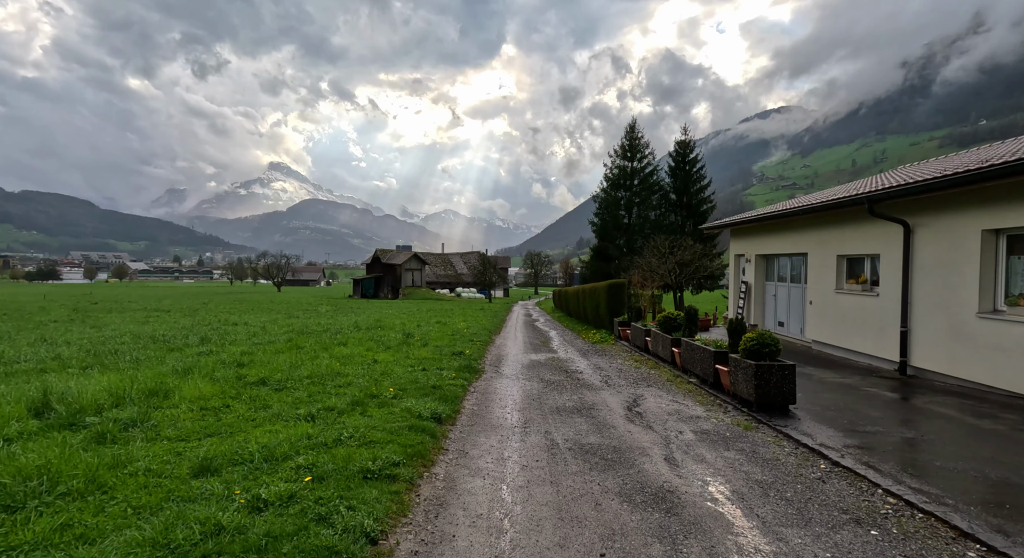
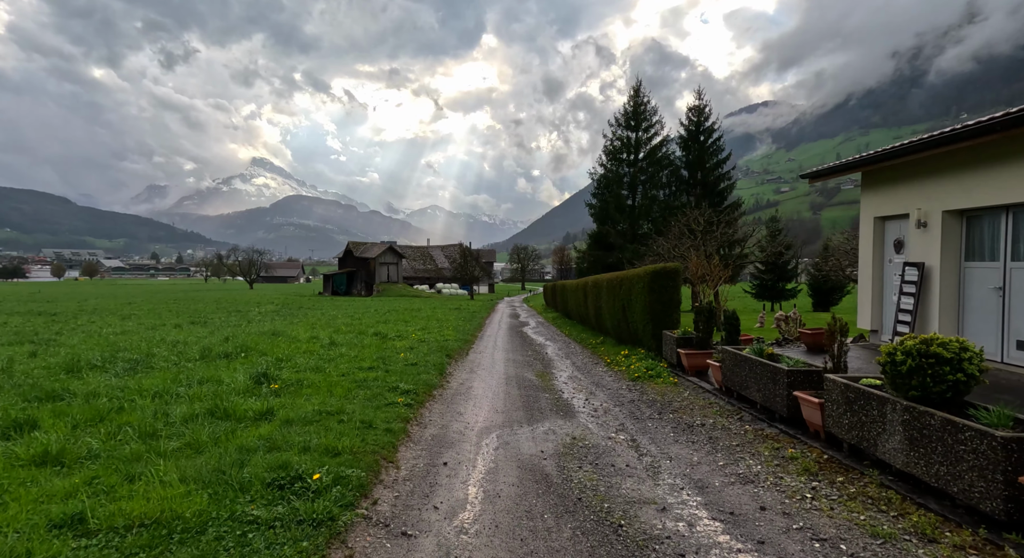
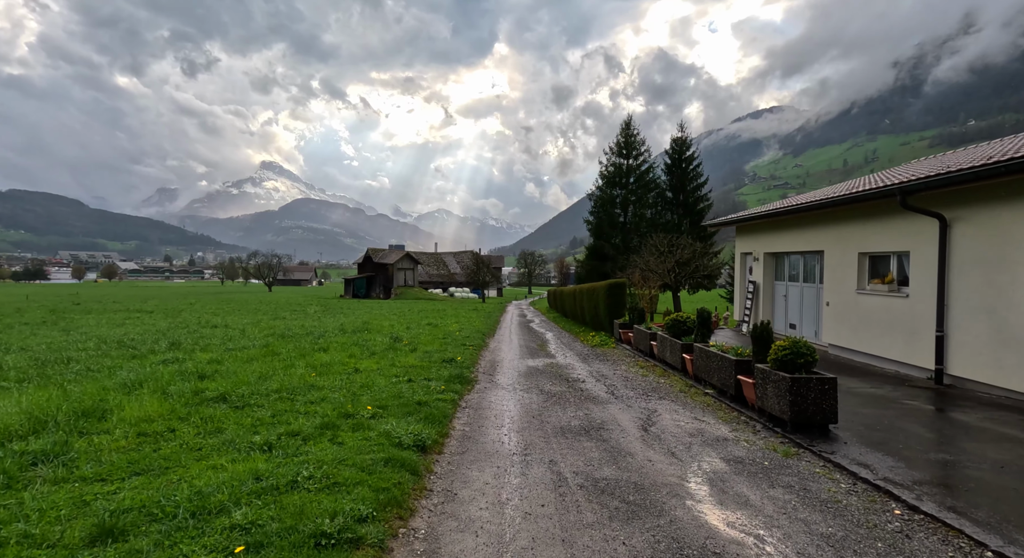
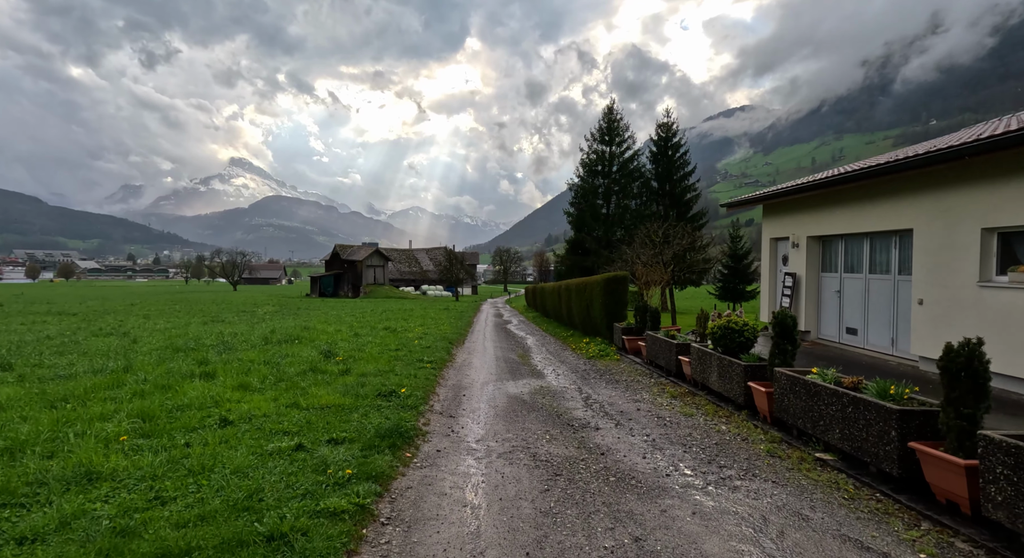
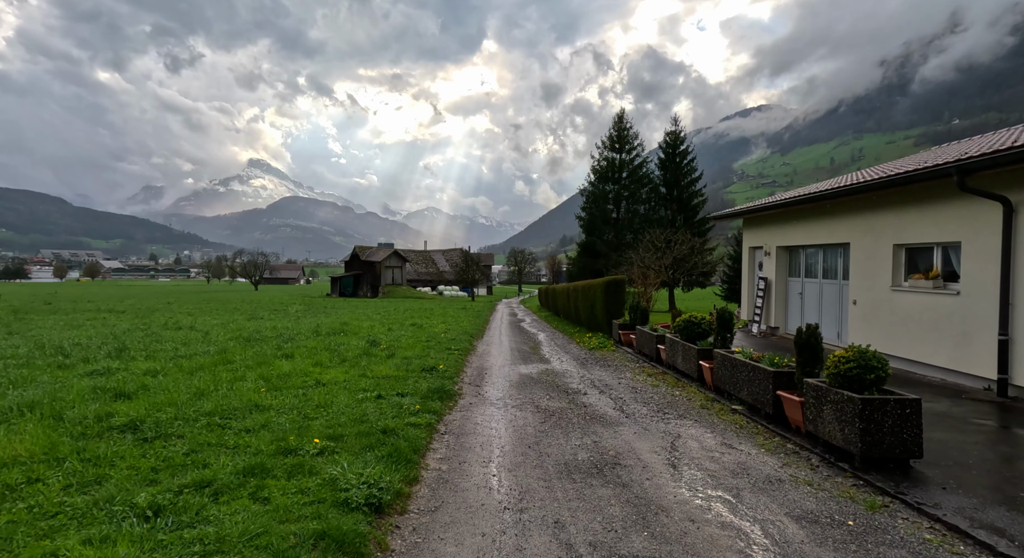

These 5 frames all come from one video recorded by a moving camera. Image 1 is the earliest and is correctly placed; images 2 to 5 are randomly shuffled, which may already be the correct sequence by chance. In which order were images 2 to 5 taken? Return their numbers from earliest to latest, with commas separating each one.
3, 5, 4, 2
